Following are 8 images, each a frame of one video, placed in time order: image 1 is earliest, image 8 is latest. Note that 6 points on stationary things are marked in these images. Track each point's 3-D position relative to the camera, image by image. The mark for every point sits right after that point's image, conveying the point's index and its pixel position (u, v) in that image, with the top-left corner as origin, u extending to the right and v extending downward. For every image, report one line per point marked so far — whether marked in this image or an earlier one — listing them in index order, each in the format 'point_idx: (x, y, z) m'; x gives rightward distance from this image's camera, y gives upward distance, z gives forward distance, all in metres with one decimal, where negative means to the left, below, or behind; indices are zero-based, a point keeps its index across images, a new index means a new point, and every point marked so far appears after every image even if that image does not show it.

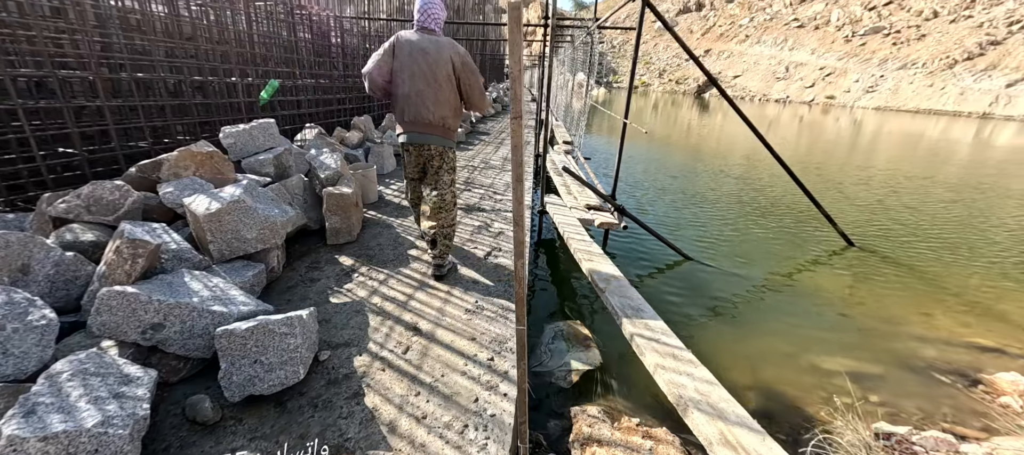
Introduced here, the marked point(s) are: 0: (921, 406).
0: (+3.7, -1.6, +3.7) m
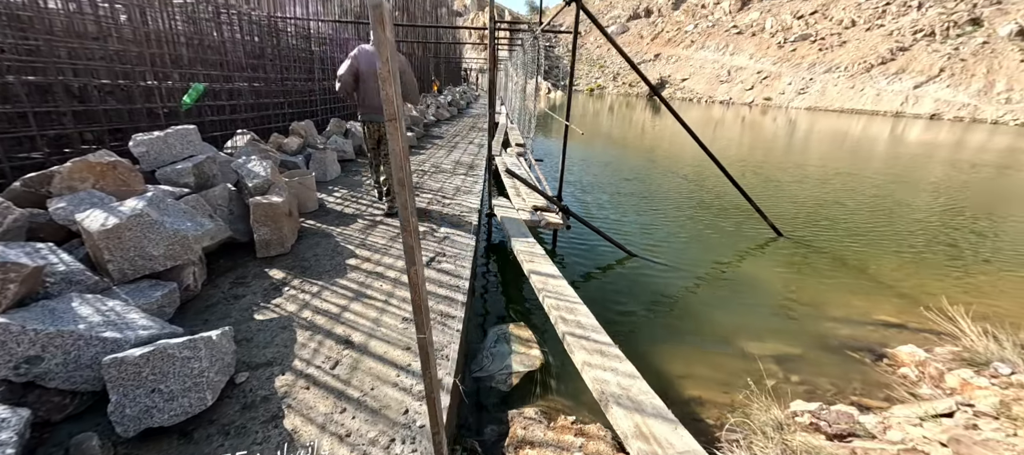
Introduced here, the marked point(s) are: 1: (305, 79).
0: (+3.2, -1.5, +4.0) m
1: (-5.2, +3.7, +10.2) m
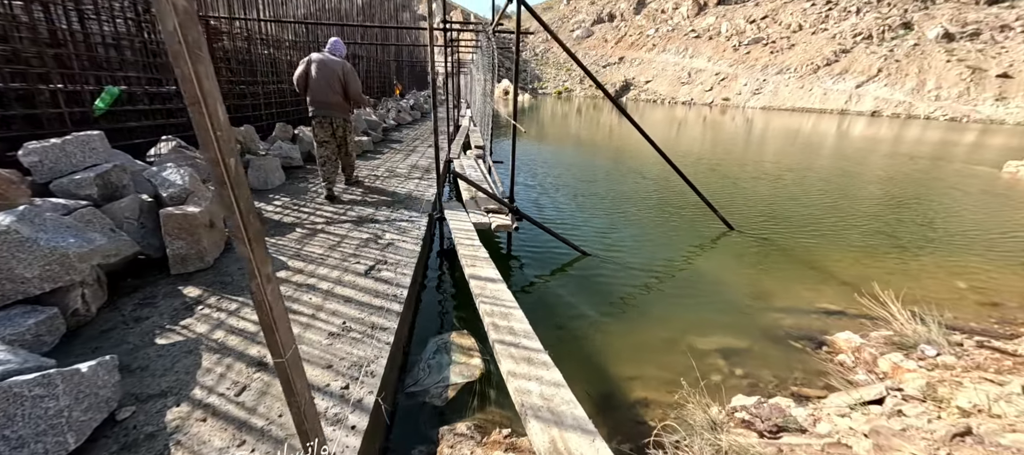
0: (+2.6, -1.5, +4.0) m
1: (-6.4, +3.4, +9.7) m
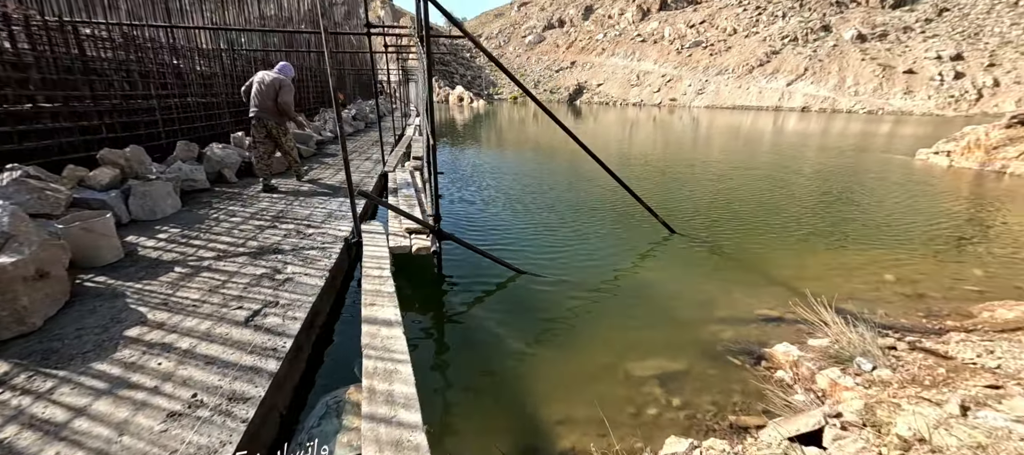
0: (+1.9, -1.6, +3.7) m
1: (-7.9, +2.7, +8.5) m
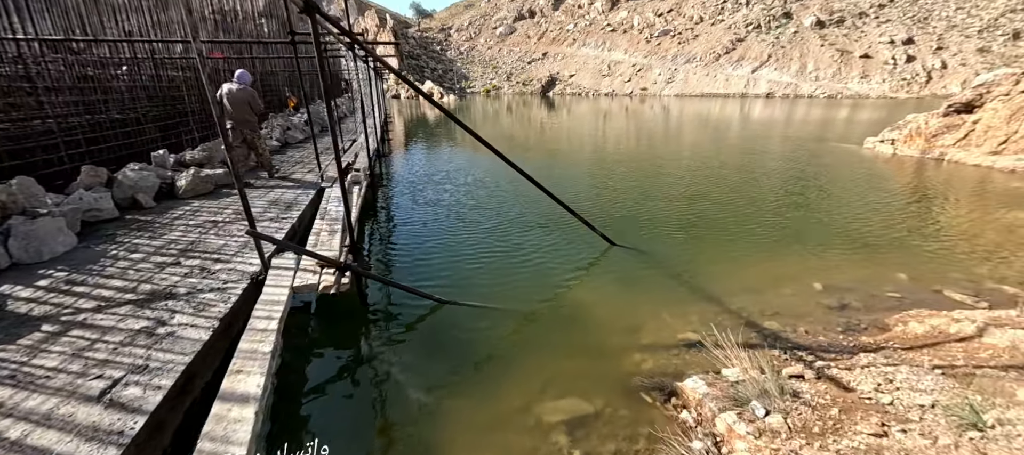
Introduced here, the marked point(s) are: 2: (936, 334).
0: (+0.9, -1.9, +3.5) m
1: (-9.3, +2.0, +7.8) m
2: (+4.7, -1.2, +4.5) m
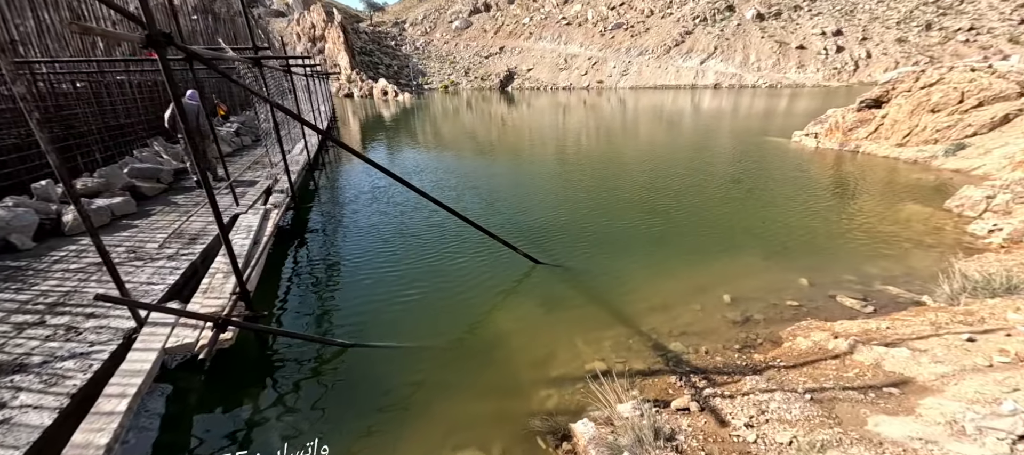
0: (-0.1, -2.4, +3.4) m
1: (-10.8, +1.1, +6.7) m
2: (+3.5, -1.4, +4.7) m
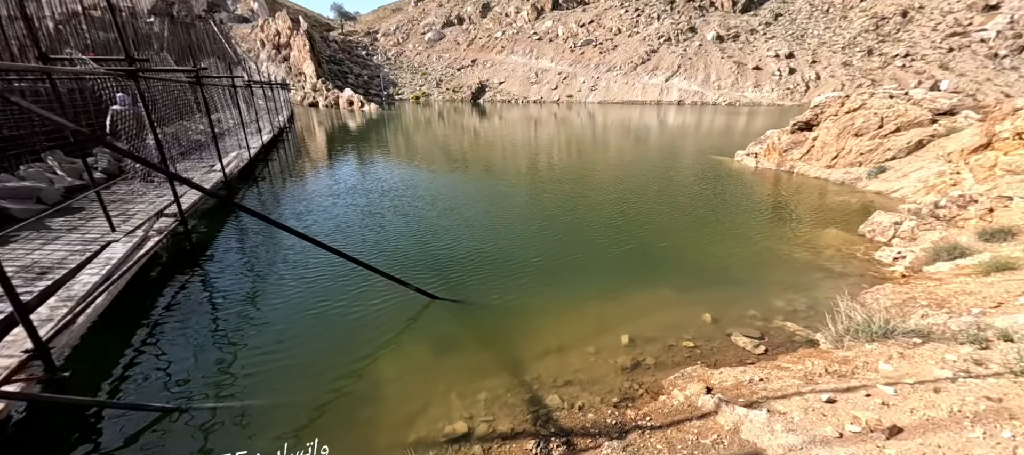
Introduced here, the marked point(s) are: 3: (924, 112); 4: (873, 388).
0: (-1.7, -2.8, +2.8) m
1: (-12.6, +0.6, +5.5) m
2: (+1.8, -1.9, +4.3) m
3: (+15.6, +4.4, +15.4) m
4: (+3.3, -1.5, +3.8) m
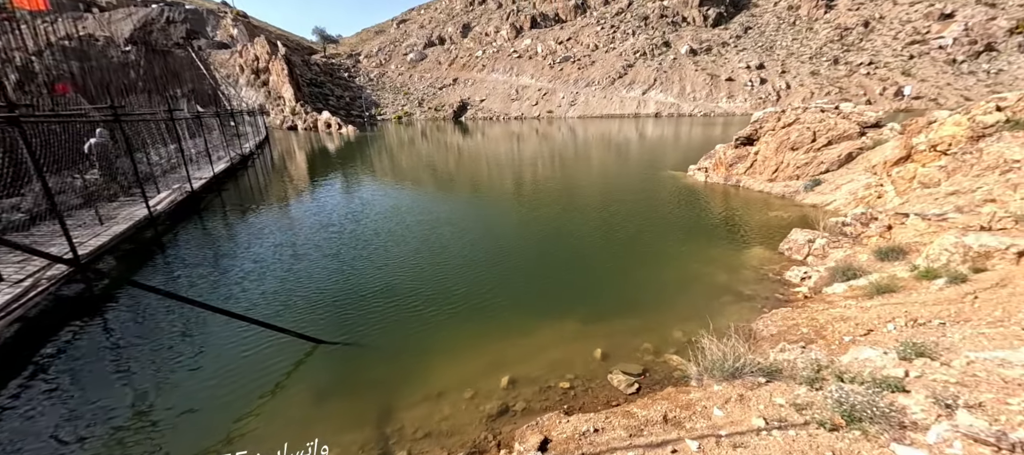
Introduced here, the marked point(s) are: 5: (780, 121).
0: (-3.4, -3.4, +2.4) m
1: (-14.5, -0.5, +4.9) m
2: (+0.1, -2.4, +4.1) m
3: (+13.3, +4.0, +15.8) m
4: (+1.5, -1.9, +3.6) m
5: (+11.6, +4.6, +17.4) m
